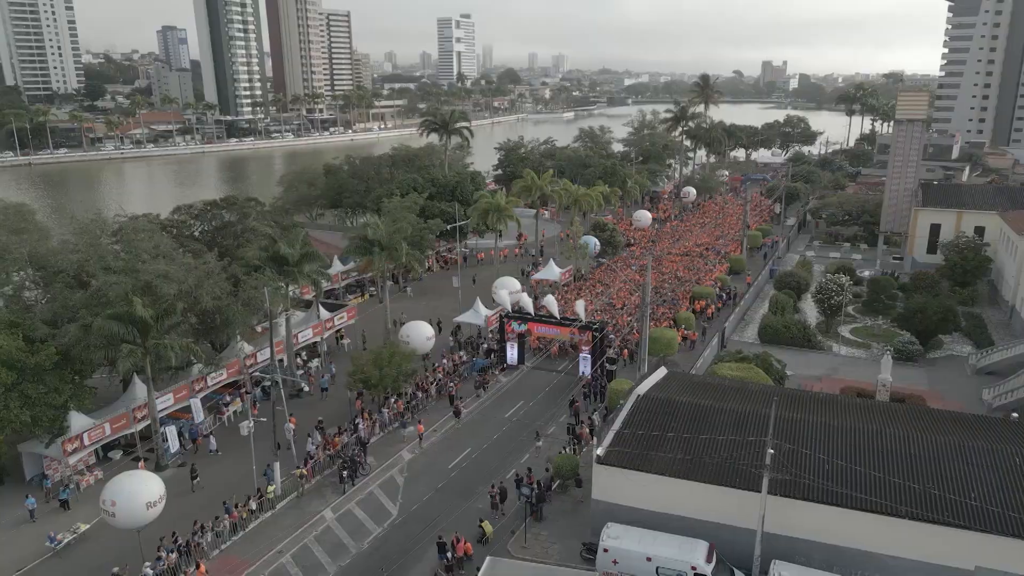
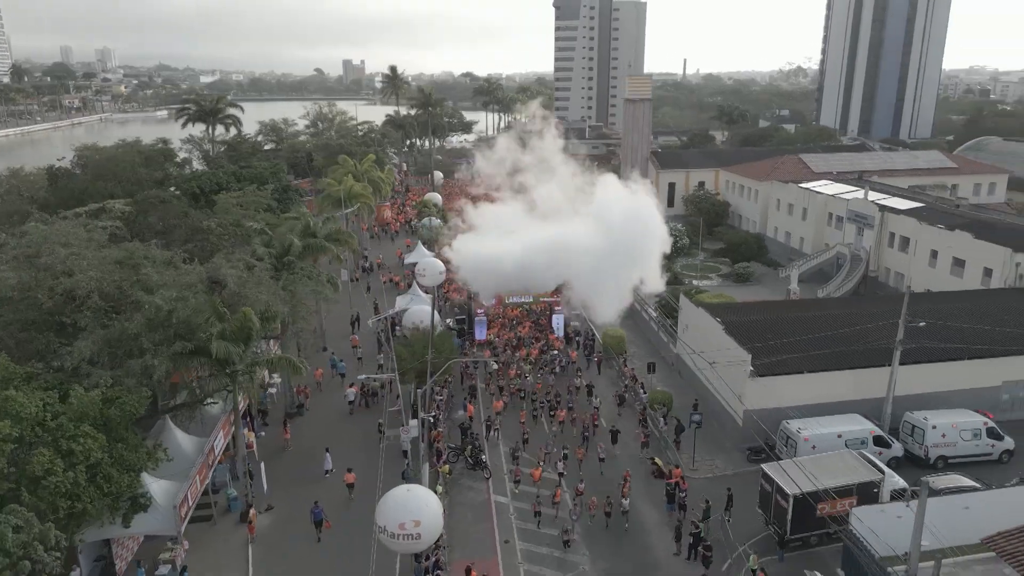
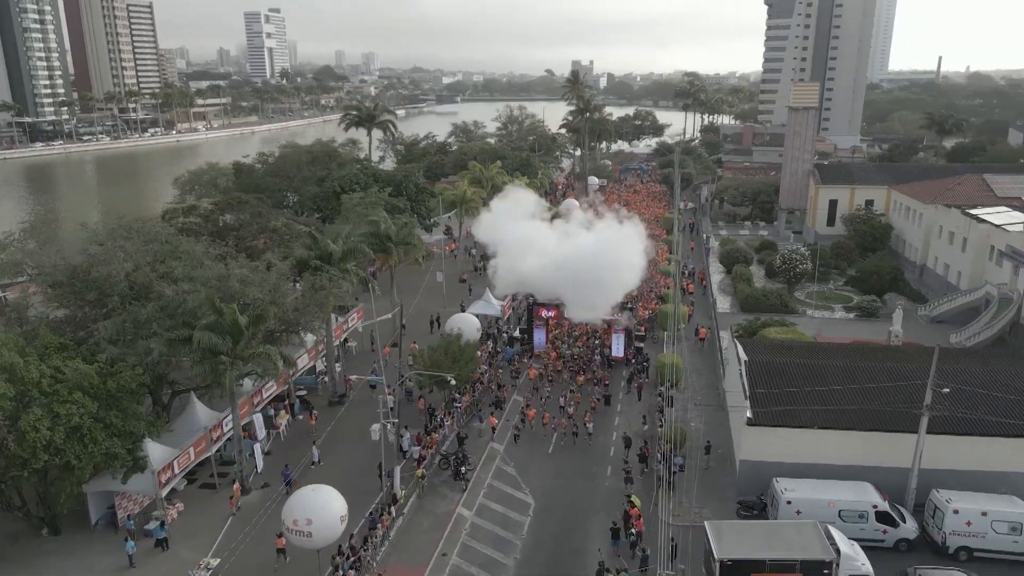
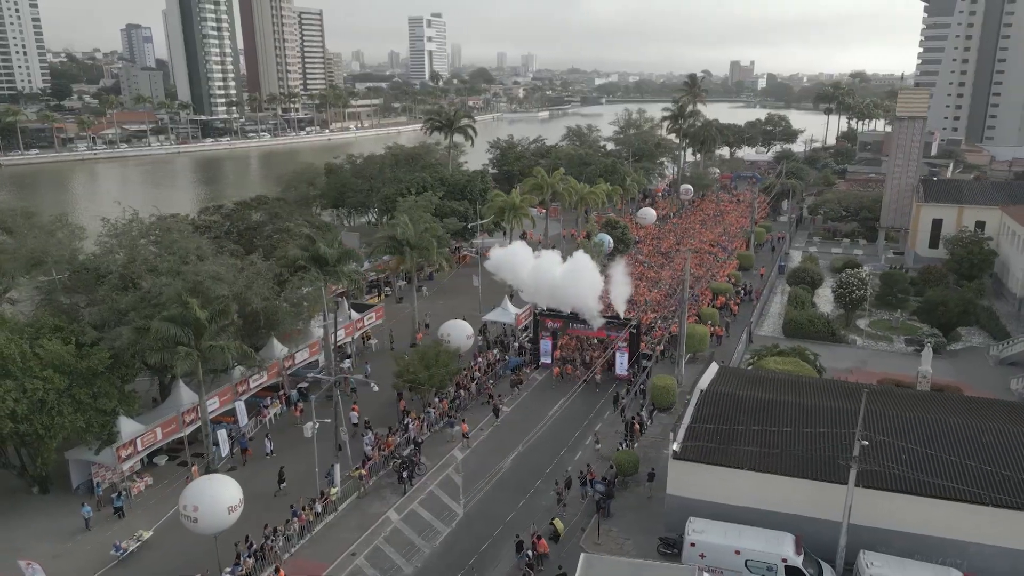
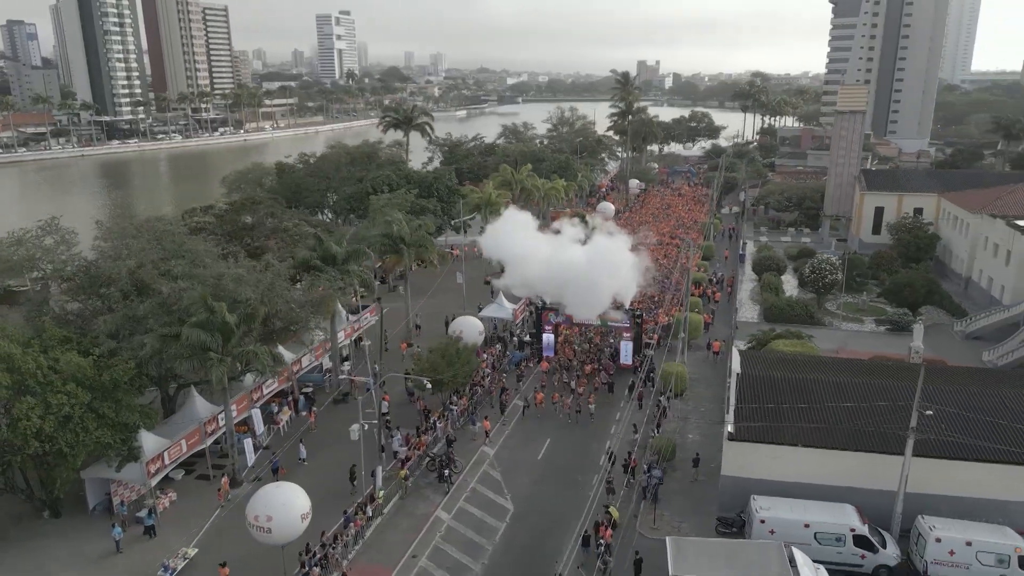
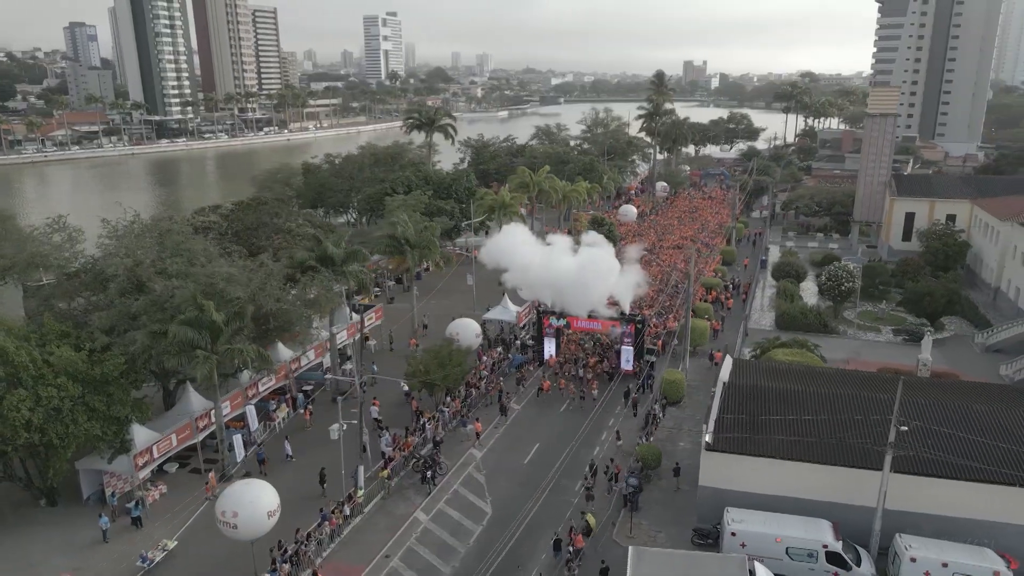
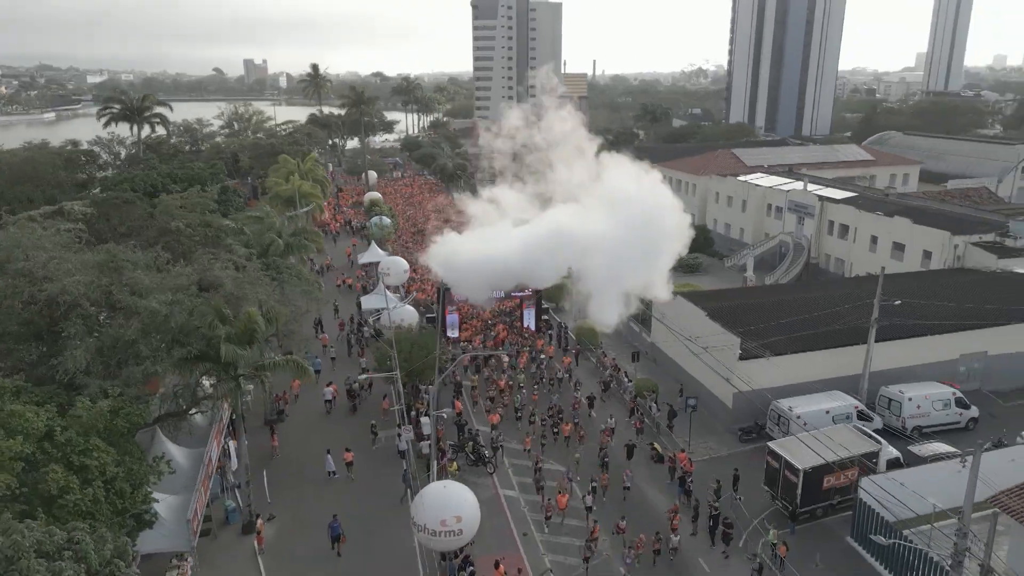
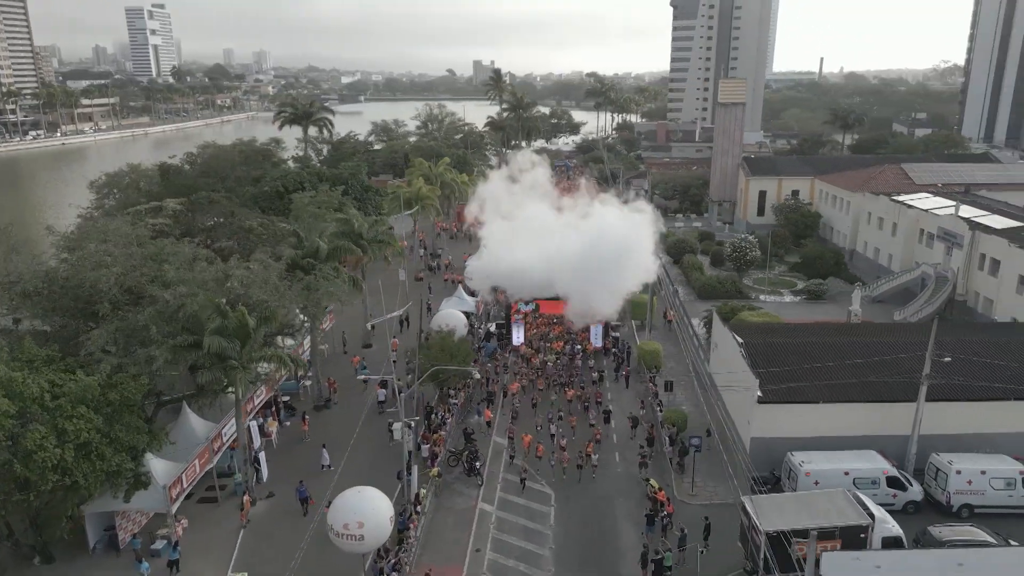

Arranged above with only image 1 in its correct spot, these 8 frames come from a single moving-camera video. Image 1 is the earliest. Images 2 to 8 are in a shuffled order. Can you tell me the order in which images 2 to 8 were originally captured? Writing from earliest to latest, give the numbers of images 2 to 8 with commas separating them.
4, 6, 5, 3, 8, 2, 7
